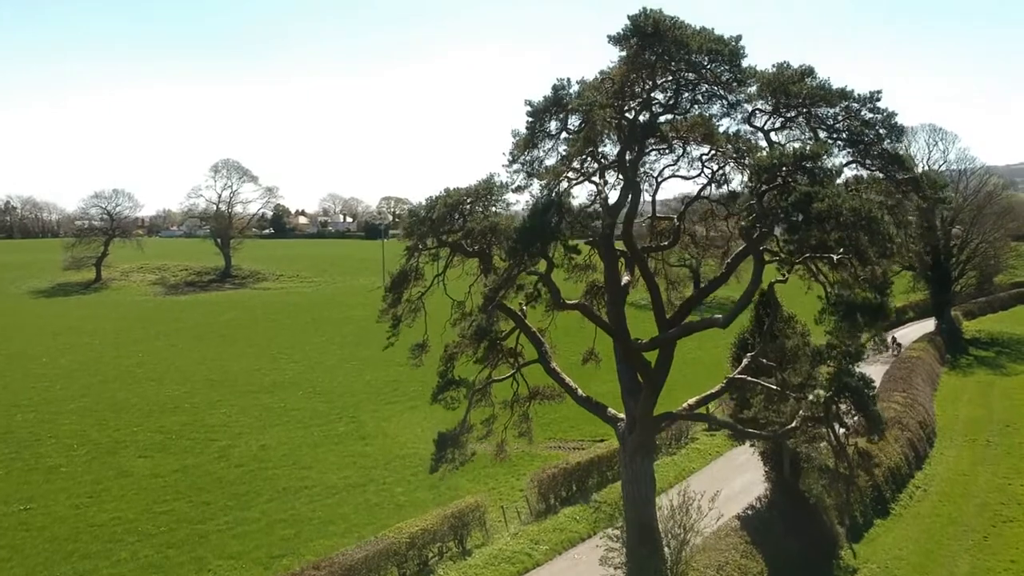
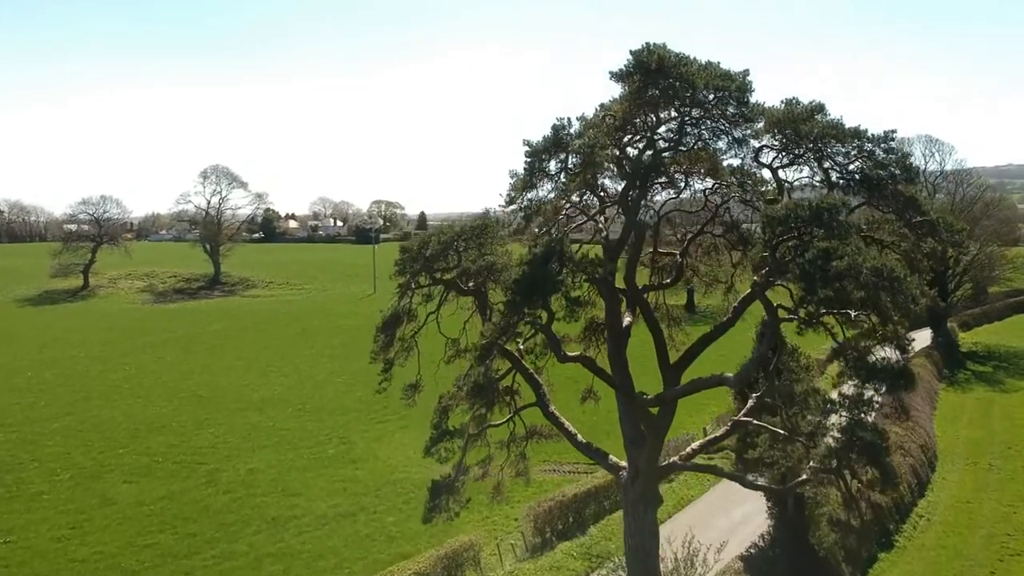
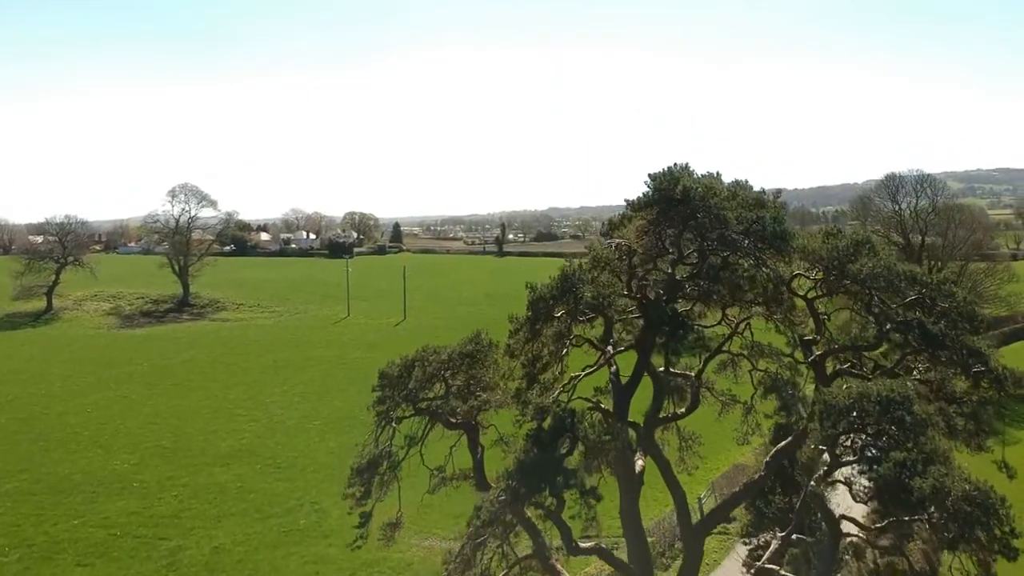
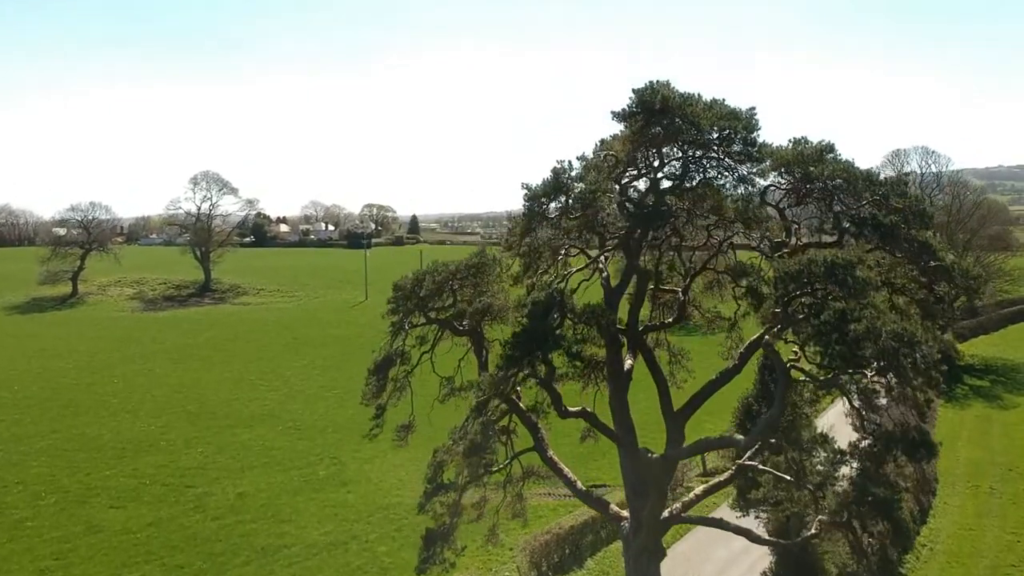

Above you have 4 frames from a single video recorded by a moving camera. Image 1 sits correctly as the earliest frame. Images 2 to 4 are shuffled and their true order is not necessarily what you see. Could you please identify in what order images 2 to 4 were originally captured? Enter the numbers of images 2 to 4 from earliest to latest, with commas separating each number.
2, 4, 3
